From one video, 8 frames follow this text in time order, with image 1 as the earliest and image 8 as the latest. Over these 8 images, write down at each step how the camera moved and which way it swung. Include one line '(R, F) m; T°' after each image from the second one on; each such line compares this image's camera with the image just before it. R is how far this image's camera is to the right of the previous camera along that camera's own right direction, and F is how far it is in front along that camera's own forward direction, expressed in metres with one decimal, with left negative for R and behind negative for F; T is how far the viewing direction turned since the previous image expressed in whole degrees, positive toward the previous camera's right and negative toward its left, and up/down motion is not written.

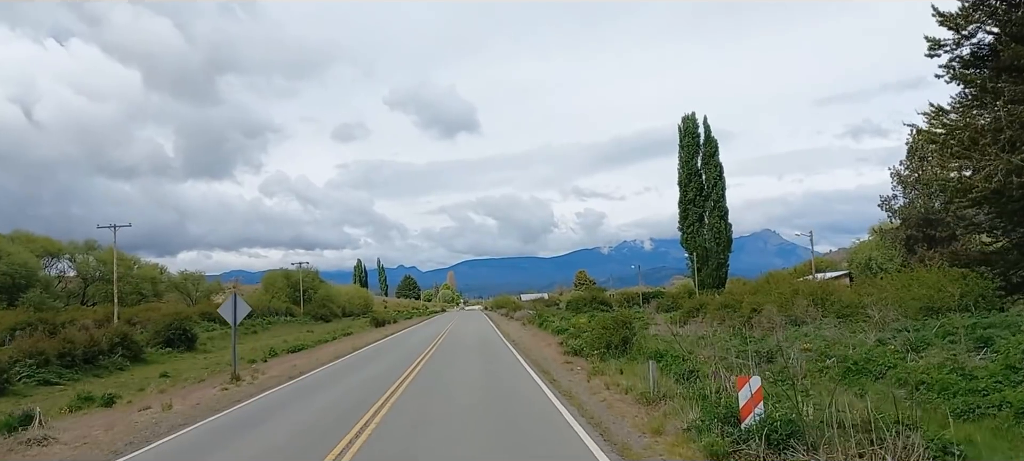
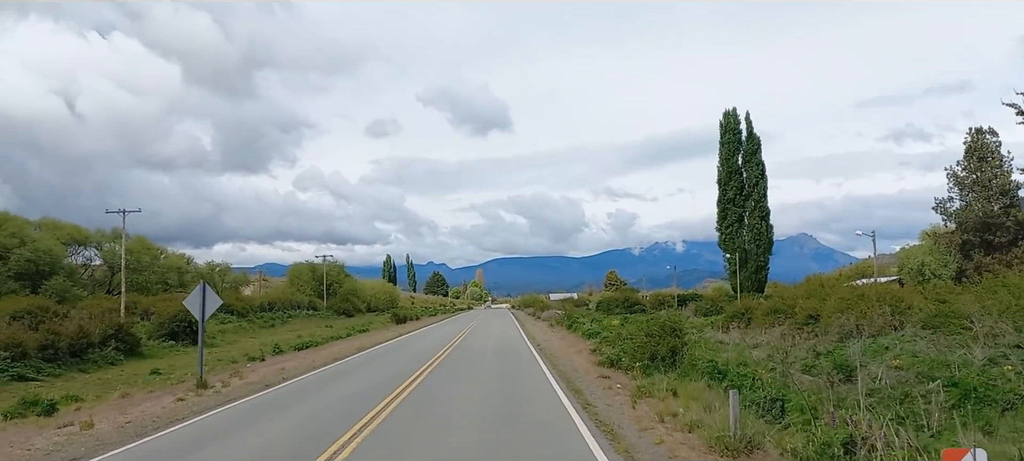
(+0.1, +3.5) m; -2°
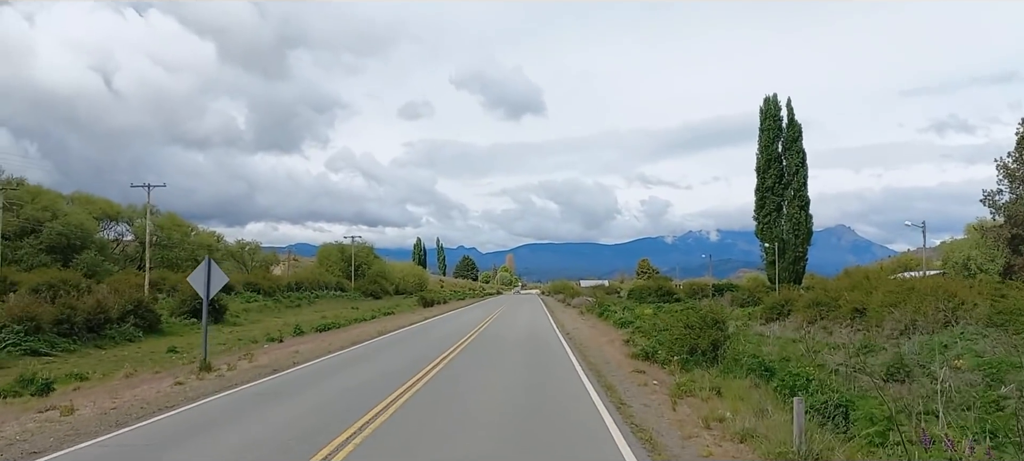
(0.0, +1.3) m; -2°
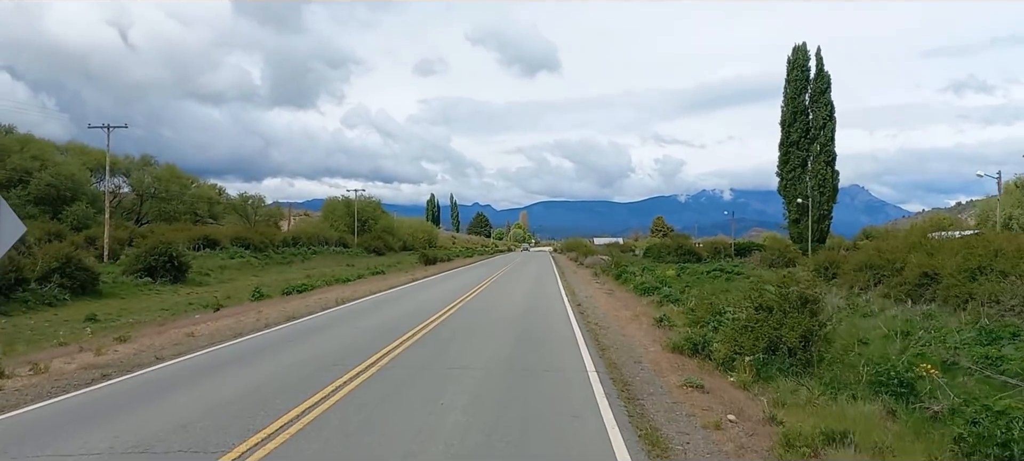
(+0.5, +5.7) m; -1°
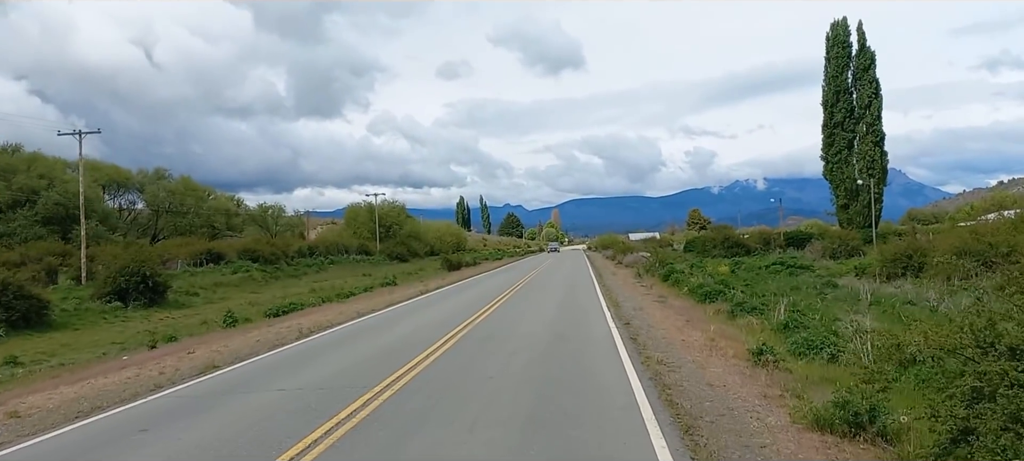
(+0.3, +5.0) m; -2°
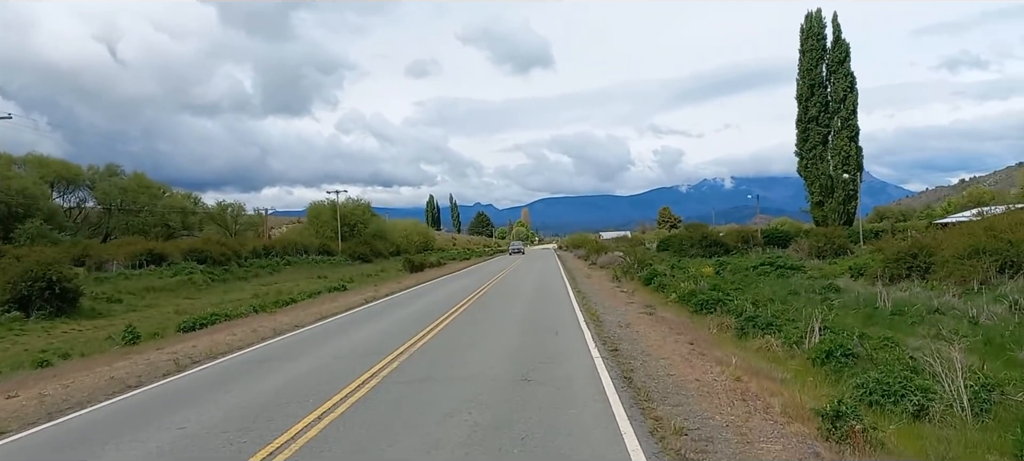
(+0.3, +3.4) m; +2°
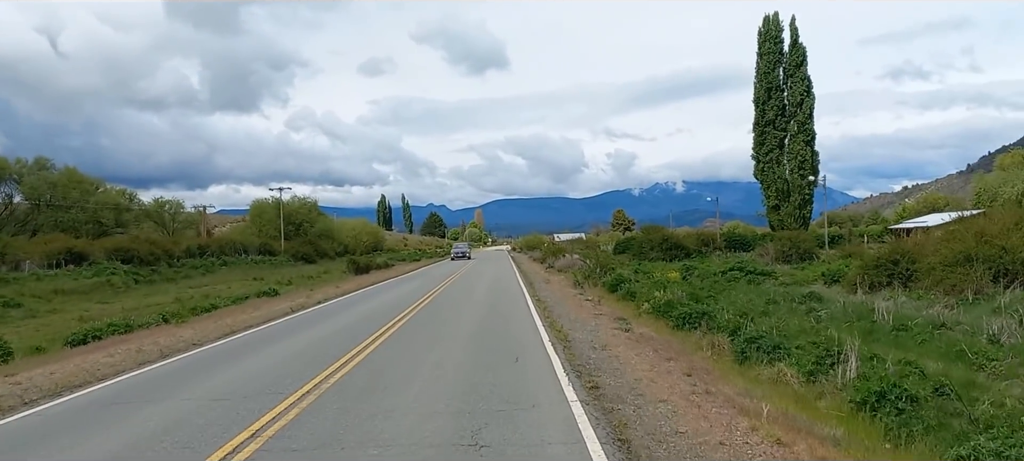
(+0.1, +2.6) m; +4°
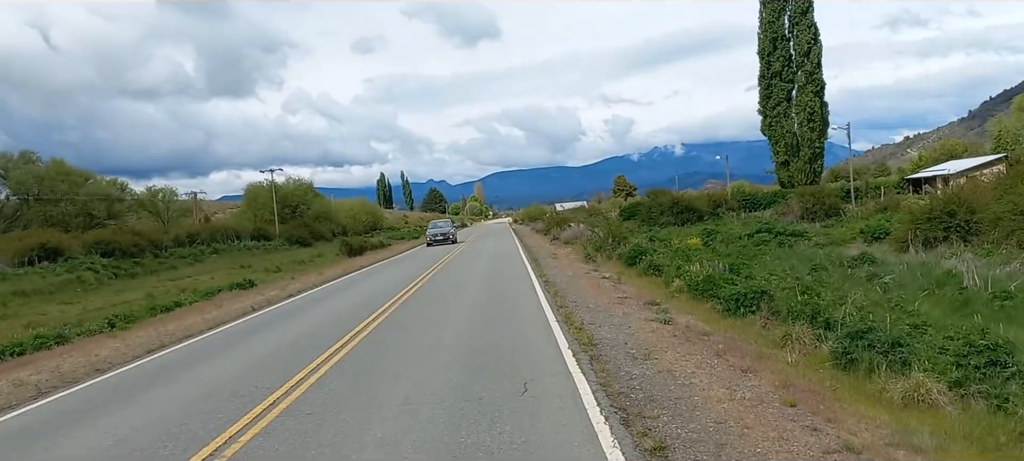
(0.0, +3.1) m; 0°
